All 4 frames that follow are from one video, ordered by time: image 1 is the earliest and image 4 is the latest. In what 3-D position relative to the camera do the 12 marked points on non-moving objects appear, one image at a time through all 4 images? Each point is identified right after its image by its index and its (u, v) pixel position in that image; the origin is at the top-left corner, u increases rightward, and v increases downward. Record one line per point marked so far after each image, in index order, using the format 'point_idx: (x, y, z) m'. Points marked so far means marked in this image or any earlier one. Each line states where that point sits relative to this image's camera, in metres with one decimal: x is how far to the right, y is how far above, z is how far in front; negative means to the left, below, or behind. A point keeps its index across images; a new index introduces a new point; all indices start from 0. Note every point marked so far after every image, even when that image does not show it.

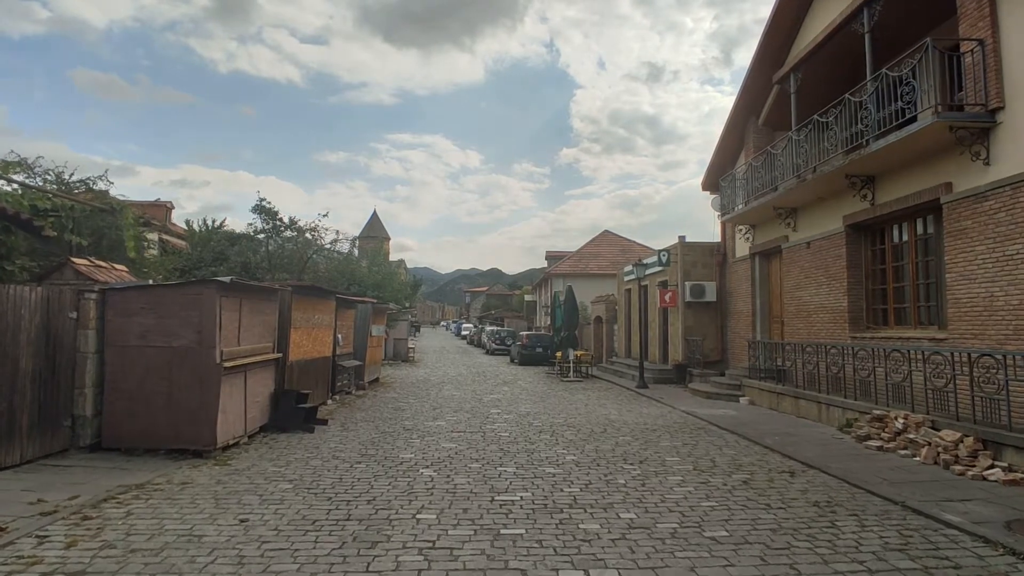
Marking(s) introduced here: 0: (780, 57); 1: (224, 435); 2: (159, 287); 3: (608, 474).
0: (+6.7, +5.8, +15.1) m
1: (-3.7, -1.9, +7.9) m
2: (-4.5, 0.0, +7.8) m
3: (+1.1, -2.1, +7.0) m
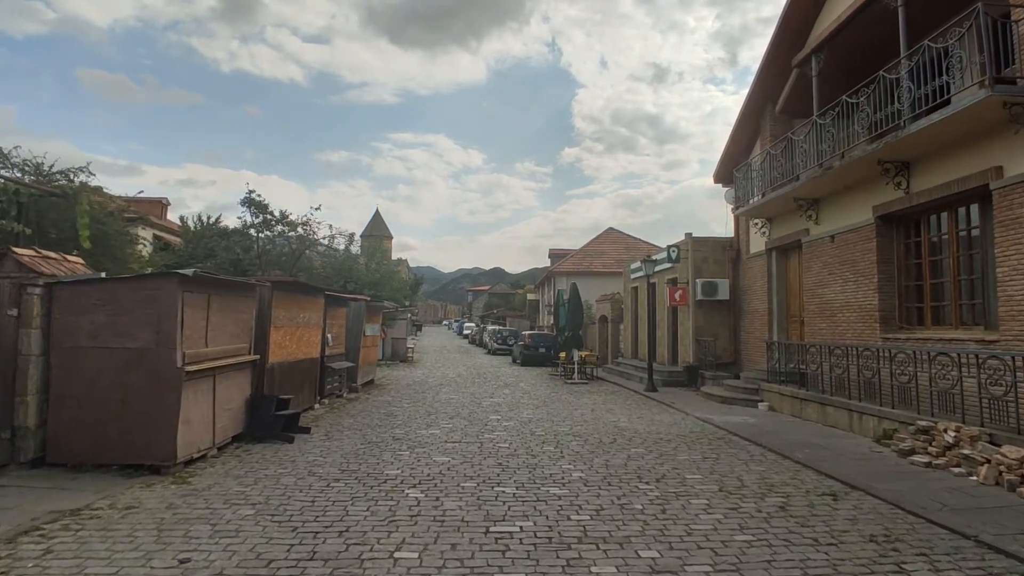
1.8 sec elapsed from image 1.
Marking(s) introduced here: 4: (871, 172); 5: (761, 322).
0: (+6.7, +5.8, +14.2) m
1: (-3.7, -1.8, +7.0) m
2: (-4.5, +0.1, +6.9) m
3: (+1.1, -2.1, +6.1) m
4: (+6.4, +2.1, +10.8) m
5: (+6.2, -0.9, +15.2) m
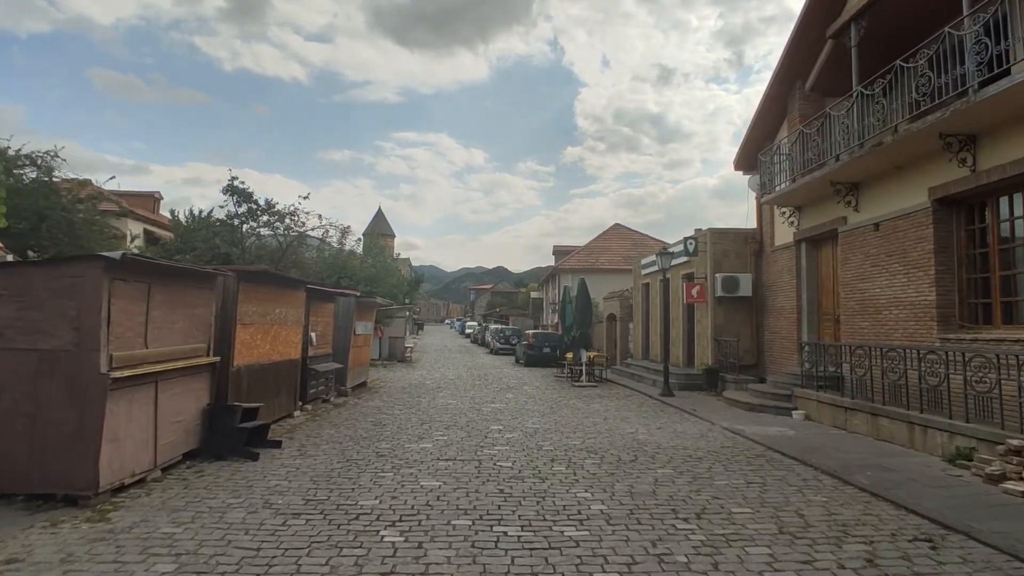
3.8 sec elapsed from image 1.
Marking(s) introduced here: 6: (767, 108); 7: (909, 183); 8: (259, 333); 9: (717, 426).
0: (+6.8, +5.9, +12.8) m
1: (-3.7, -1.7, +5.6) m
2: (-4.5, +0.2, +5.6) m
3: (+1.1, -2.0, +4.7) m
4: (+6.4, +2.2, +9.4) m
5: (+6.3, -0.8, +13.9) m
6: (+6.4, +4.5, +15.3) m
7: (+6.6, +1.7, +10.1) m
8: (-3.9, -0.7, +9.3) m
9: (+3.5, -2.3, +10.3) m
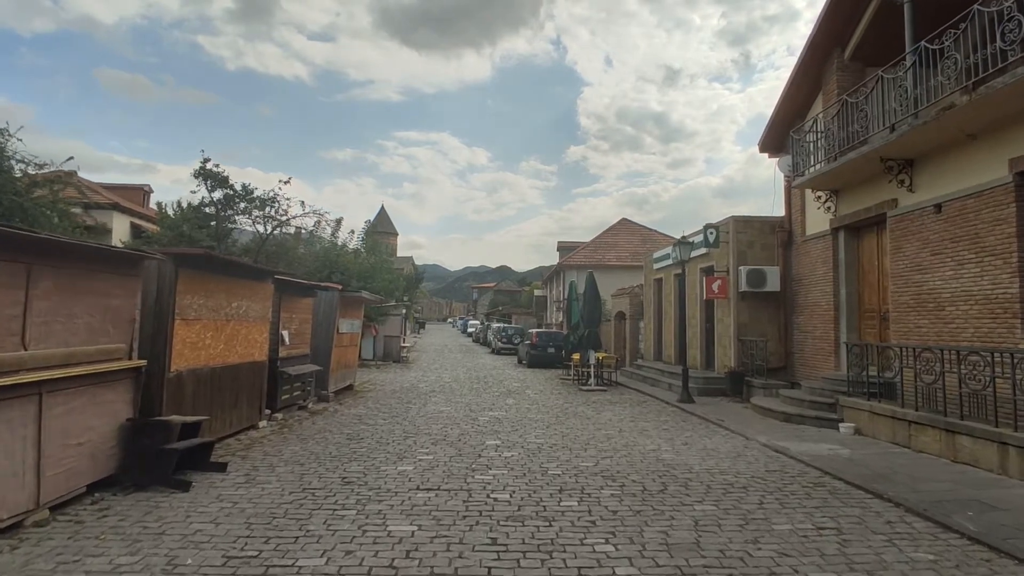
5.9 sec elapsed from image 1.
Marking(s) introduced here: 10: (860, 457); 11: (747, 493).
0: (+6.8, +6.0, +11.2) m
1: (-3.7, -1.6, +4.1) m
2: (-4.5, +0.3, +4.1) m
3: (+1.1, -1.8, +3.2) m
4: (+6.4, +2.3, +7.8) m
5: (+6.3, -0.6, +12.3) m
6: (+6.4, +4.6, +13.7) m
7: (+6.6, +1.9, +8.5) m
8: (-3.9, -0.5, +7.8) m
9: (+3.4, -2.2, +8.7) m
10: (+4.3, -2.1, +7.5) m
11: (+2.3, -2.0, +6.1) m
